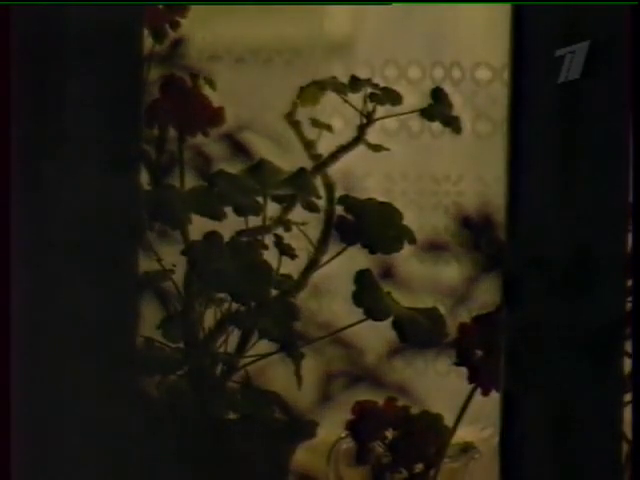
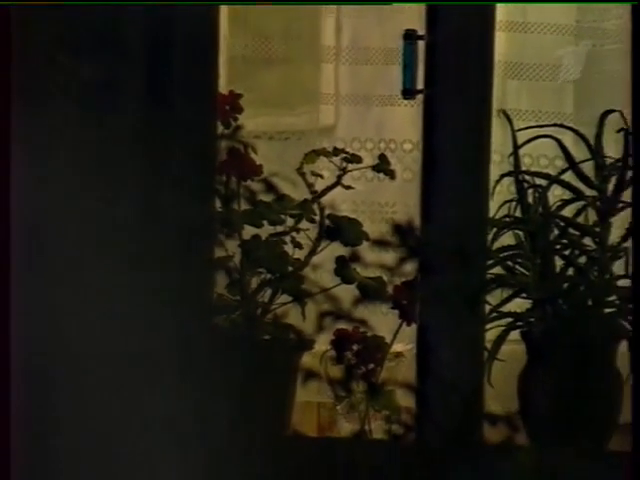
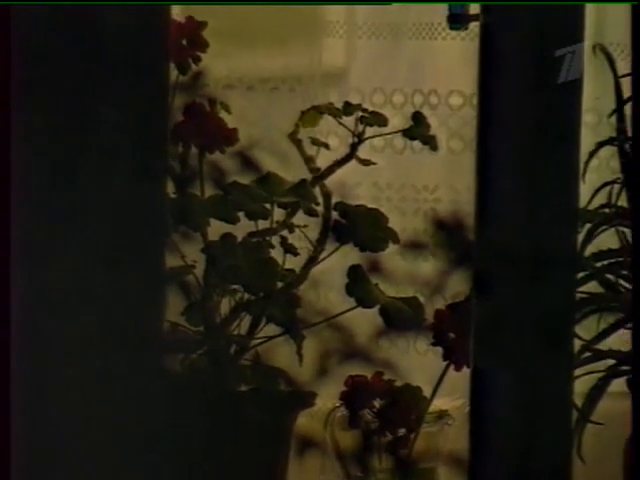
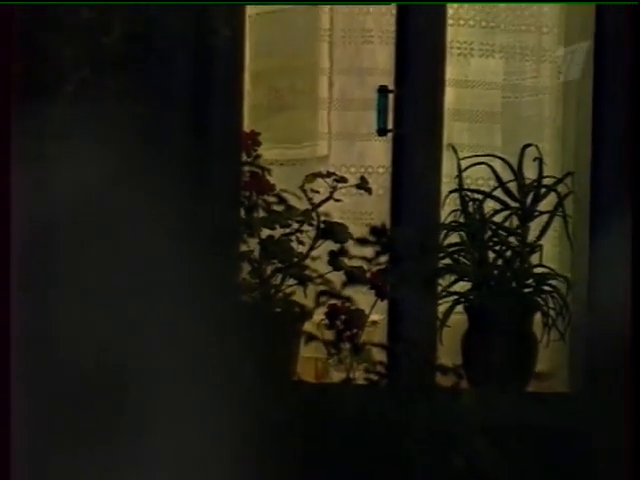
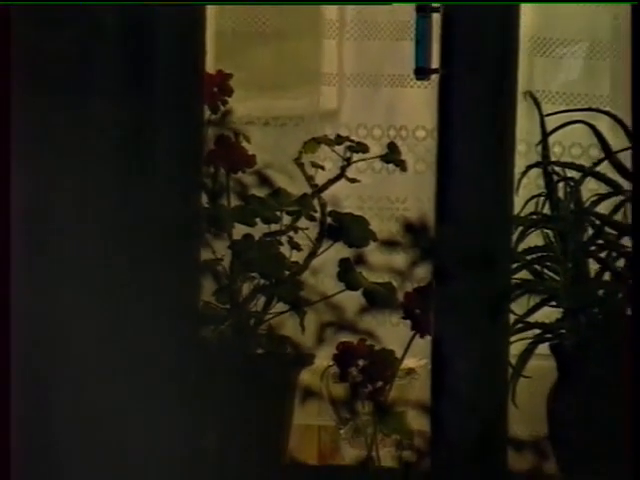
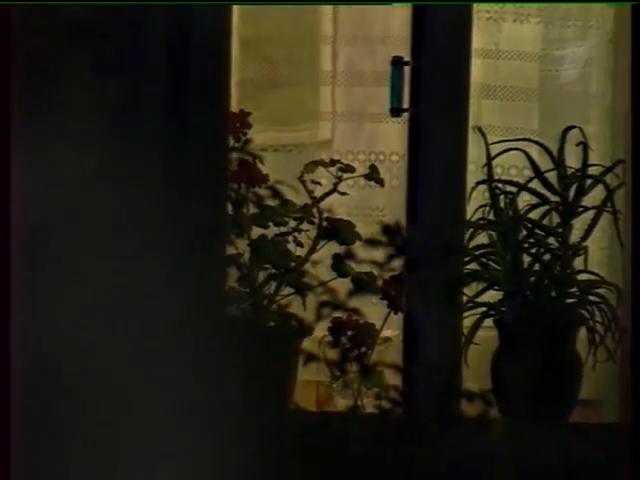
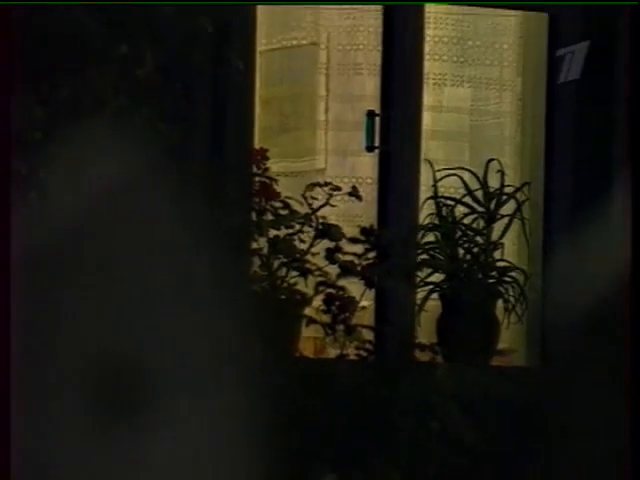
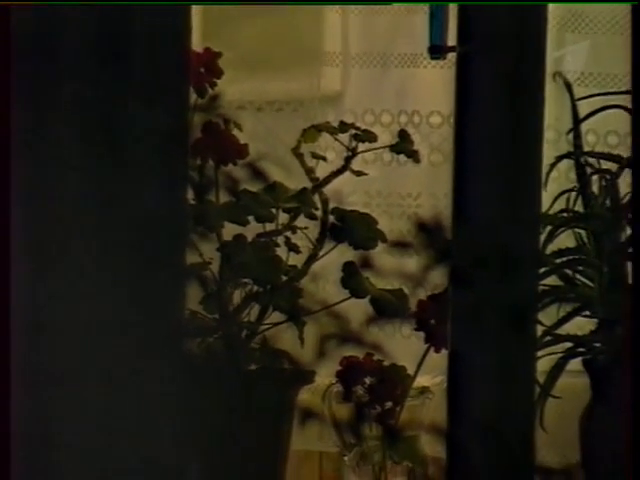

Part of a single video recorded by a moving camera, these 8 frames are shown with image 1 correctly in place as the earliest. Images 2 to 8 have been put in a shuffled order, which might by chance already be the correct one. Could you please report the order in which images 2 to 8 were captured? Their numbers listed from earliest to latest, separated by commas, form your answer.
3, 8, 5, 2, 6, 4, 7
